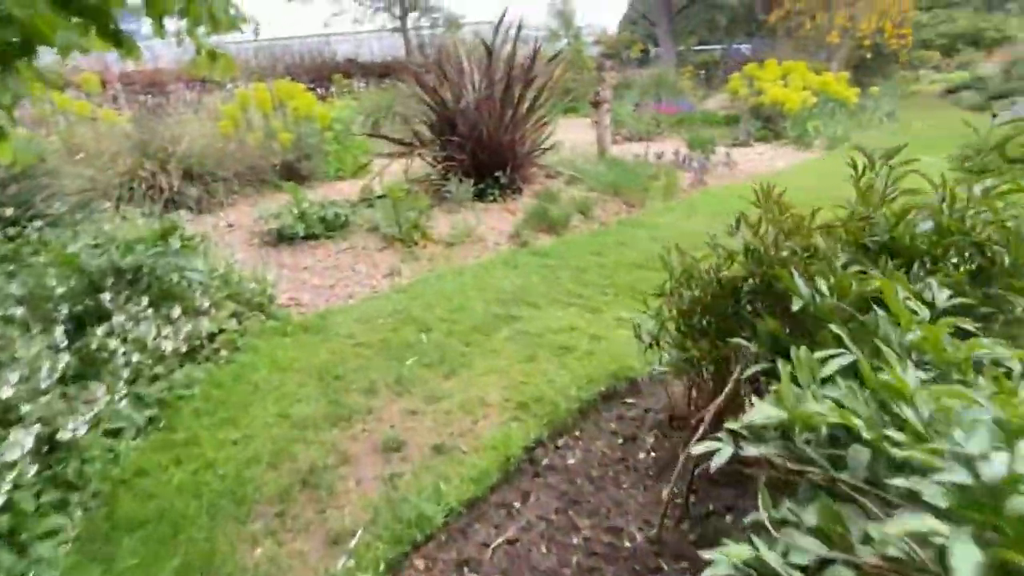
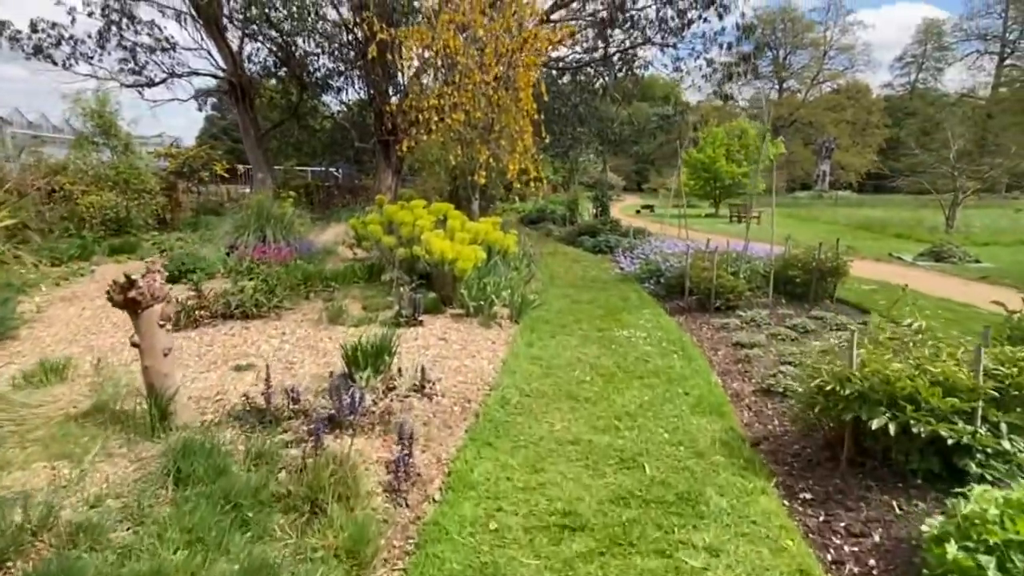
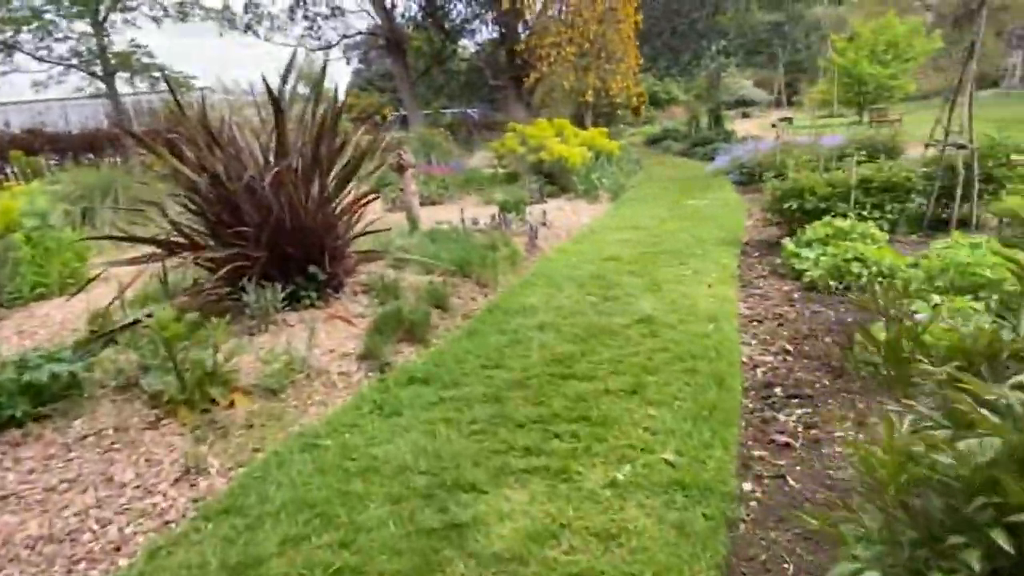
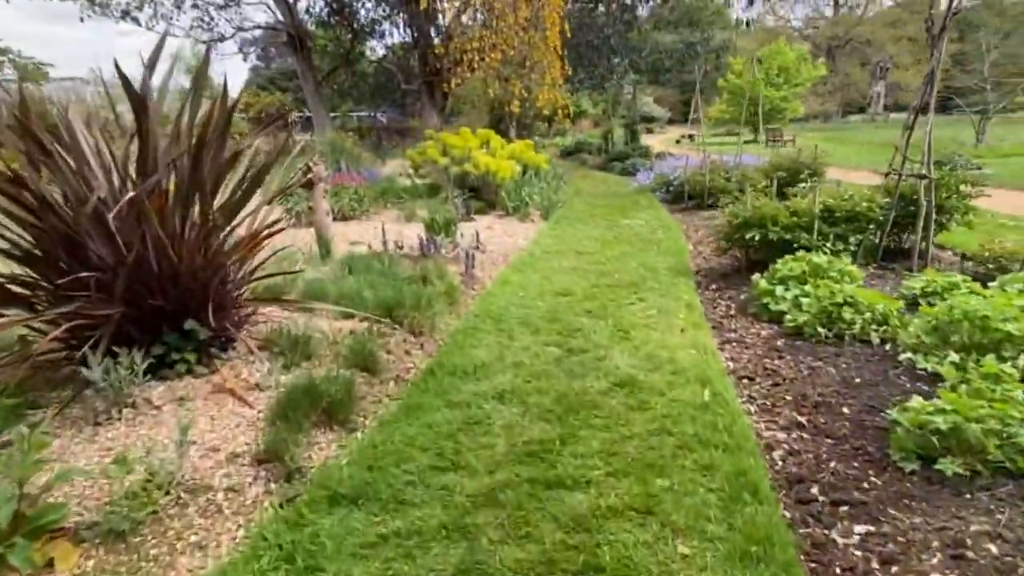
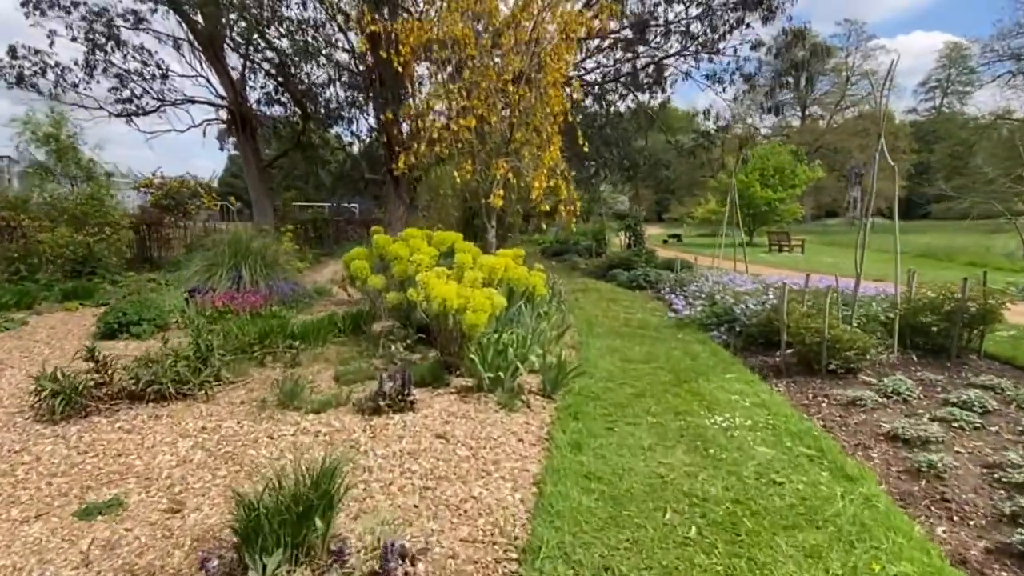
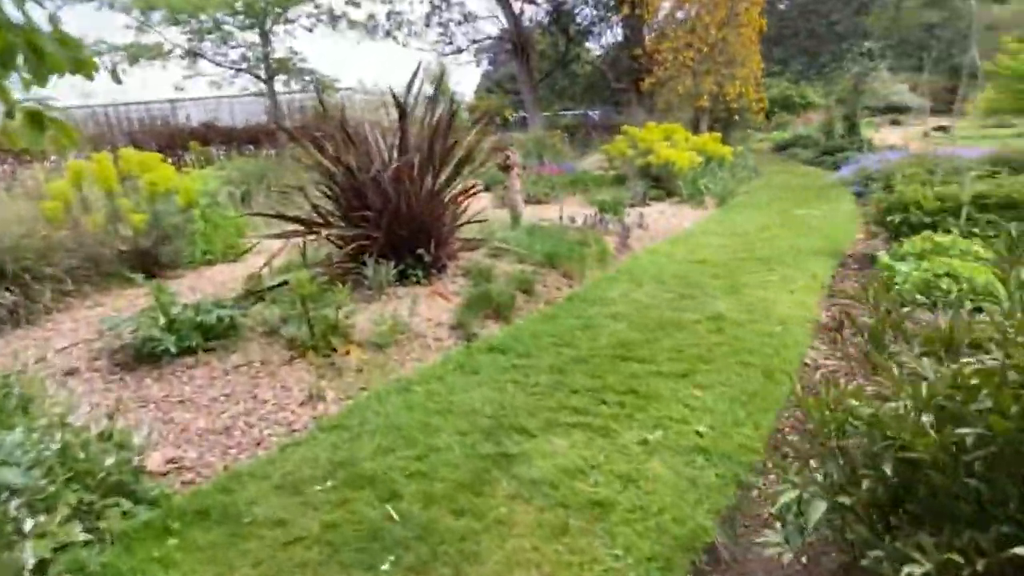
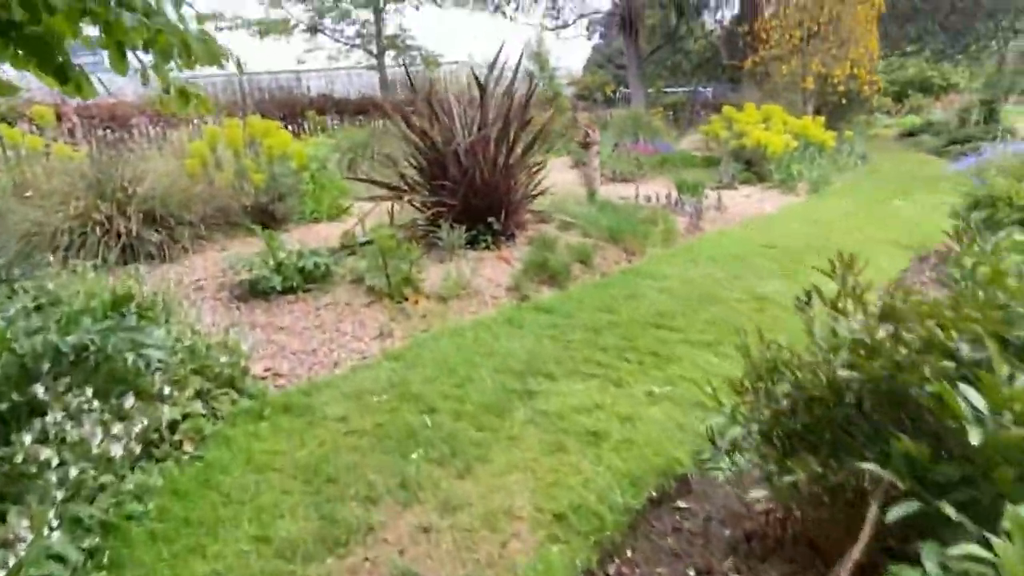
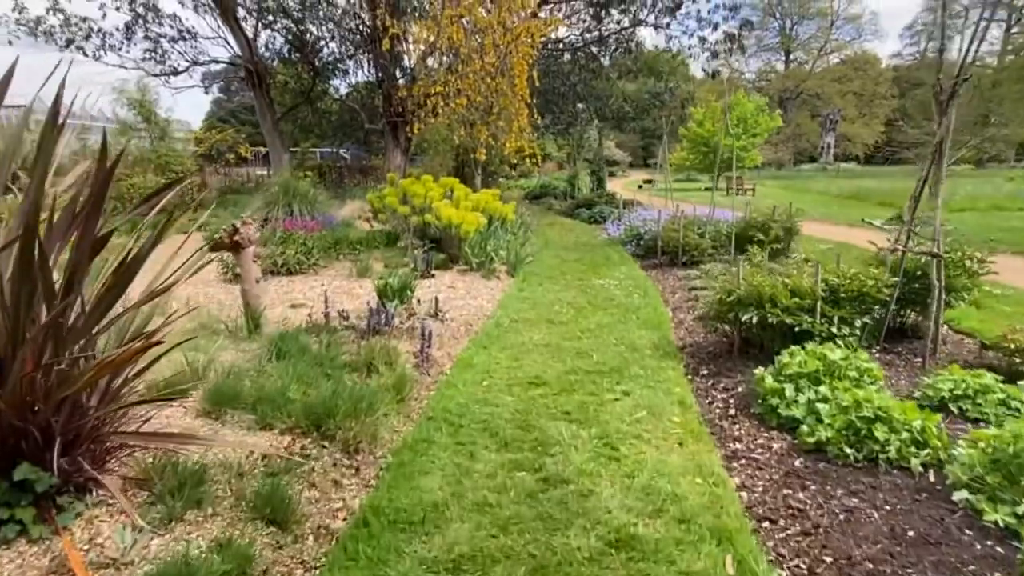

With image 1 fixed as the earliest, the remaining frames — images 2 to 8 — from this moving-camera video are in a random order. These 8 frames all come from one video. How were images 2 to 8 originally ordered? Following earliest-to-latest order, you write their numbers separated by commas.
7, 6, 3, 4, 8, 2, 5
